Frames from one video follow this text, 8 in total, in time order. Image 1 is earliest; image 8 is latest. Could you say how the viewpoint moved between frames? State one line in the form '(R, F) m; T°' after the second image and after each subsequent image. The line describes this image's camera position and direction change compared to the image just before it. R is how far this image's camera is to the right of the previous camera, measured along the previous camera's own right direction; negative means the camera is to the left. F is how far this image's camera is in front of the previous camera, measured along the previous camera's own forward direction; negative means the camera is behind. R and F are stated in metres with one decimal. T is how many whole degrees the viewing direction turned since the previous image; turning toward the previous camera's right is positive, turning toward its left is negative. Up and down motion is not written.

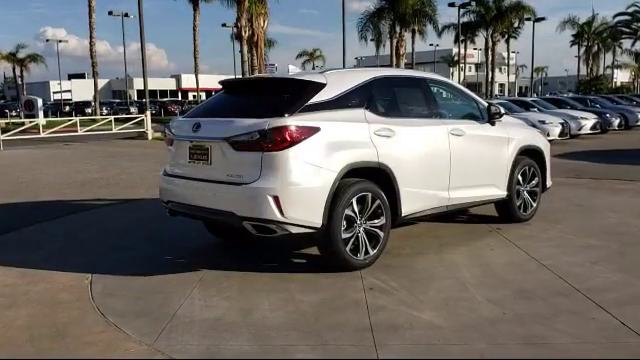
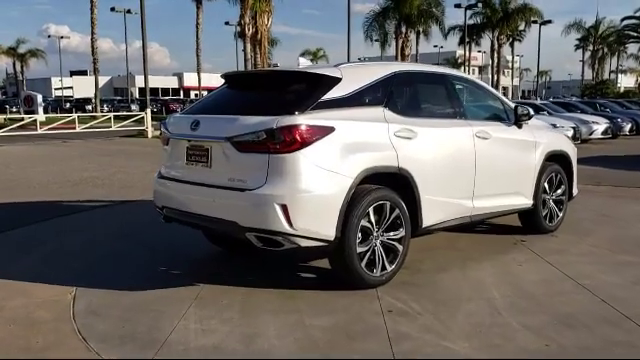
(-0.1, +0.6) m; 0°
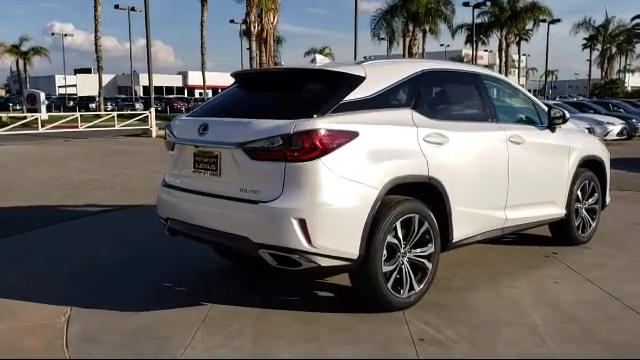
(-0.1, +0.5) m; 0°
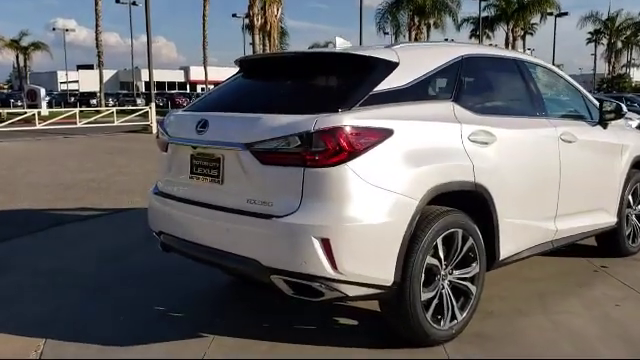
(-0.1, +0.8) m; 0°
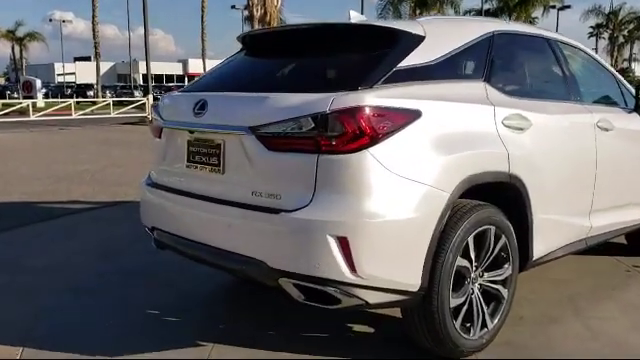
(-0.1, +0.4) m; 0°
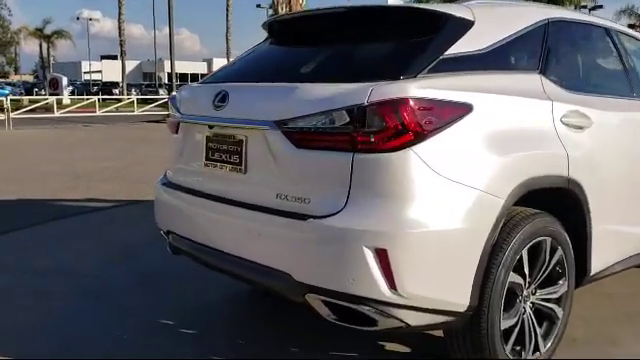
(-0.1, +0.4) m; -2°
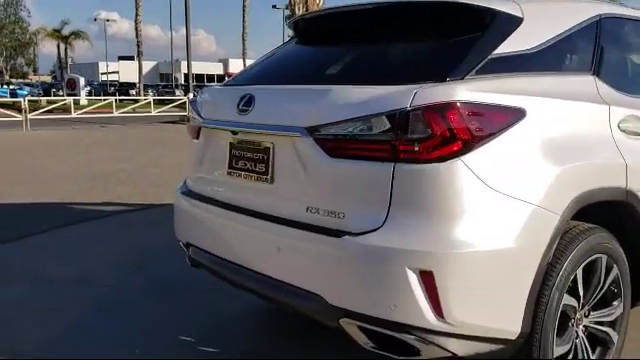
(-0.1, +0.2) m; -1°
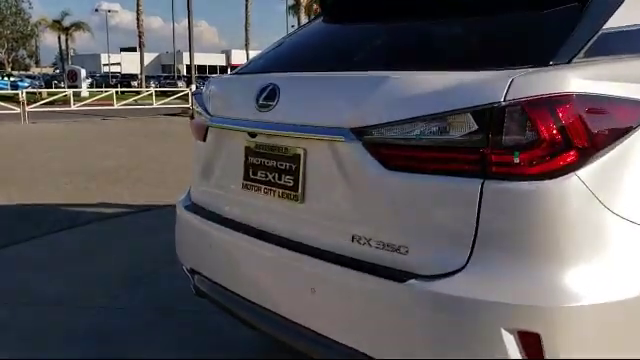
(-0.1, +0.6) m; 0°
